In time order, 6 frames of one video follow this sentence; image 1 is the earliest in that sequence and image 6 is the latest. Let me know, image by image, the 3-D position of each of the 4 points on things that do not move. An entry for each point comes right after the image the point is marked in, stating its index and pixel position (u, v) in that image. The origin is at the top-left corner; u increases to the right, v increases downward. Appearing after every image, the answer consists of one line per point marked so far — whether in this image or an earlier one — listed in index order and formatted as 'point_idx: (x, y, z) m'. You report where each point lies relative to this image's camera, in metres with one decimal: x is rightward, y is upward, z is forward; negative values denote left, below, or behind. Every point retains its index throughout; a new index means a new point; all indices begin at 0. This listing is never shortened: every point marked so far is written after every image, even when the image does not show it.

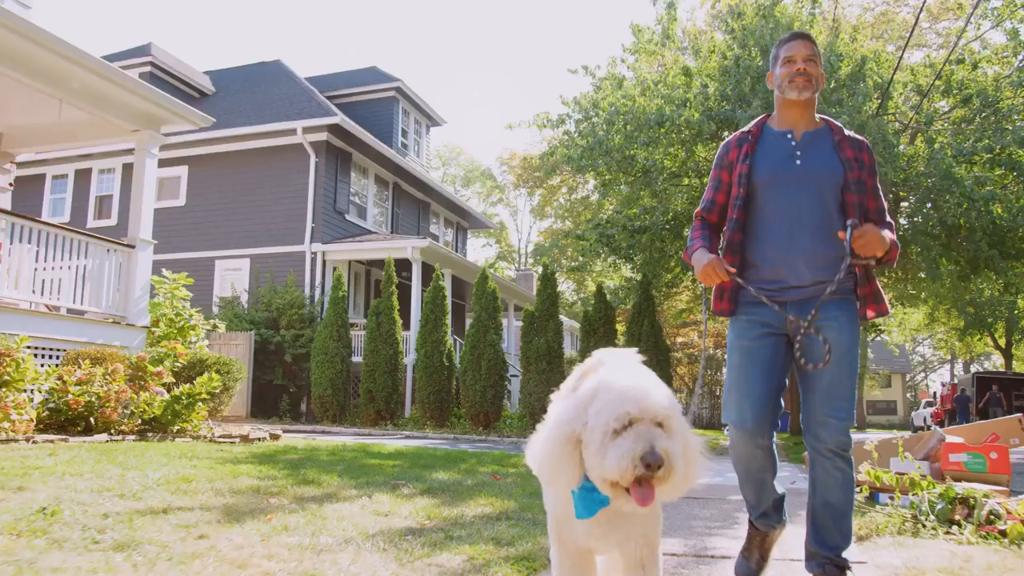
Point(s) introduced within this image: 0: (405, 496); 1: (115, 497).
0: (-0.7, -1.3, +5.0) m
1: (-2.1, -1.1, +4.1) m
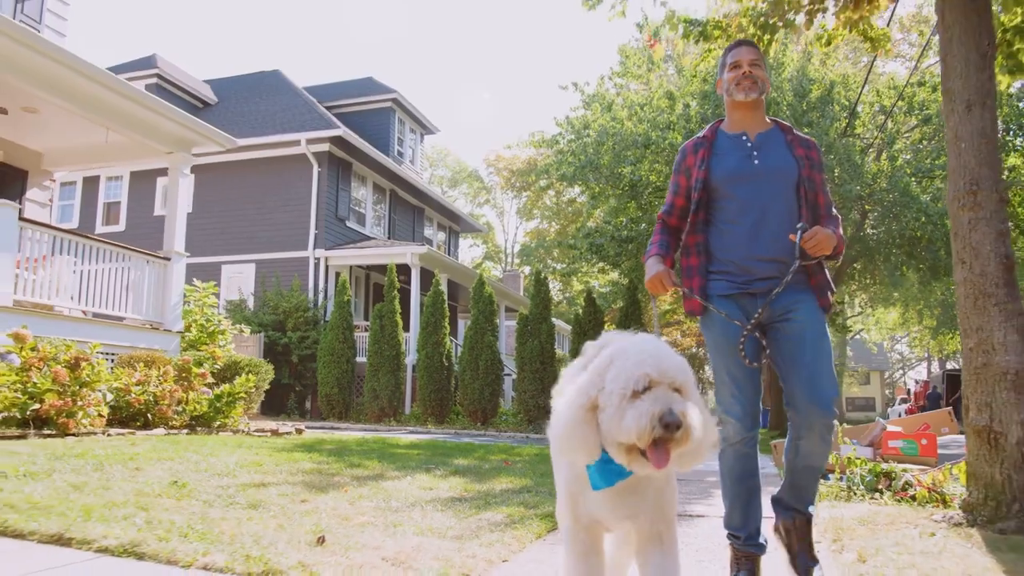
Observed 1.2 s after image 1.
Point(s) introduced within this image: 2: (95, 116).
0: (-0.6, -1.5, +6.1) m
1: (-1.9, -1.2, +5.1) m
2: (-5.5, +2.3, +10.4) m
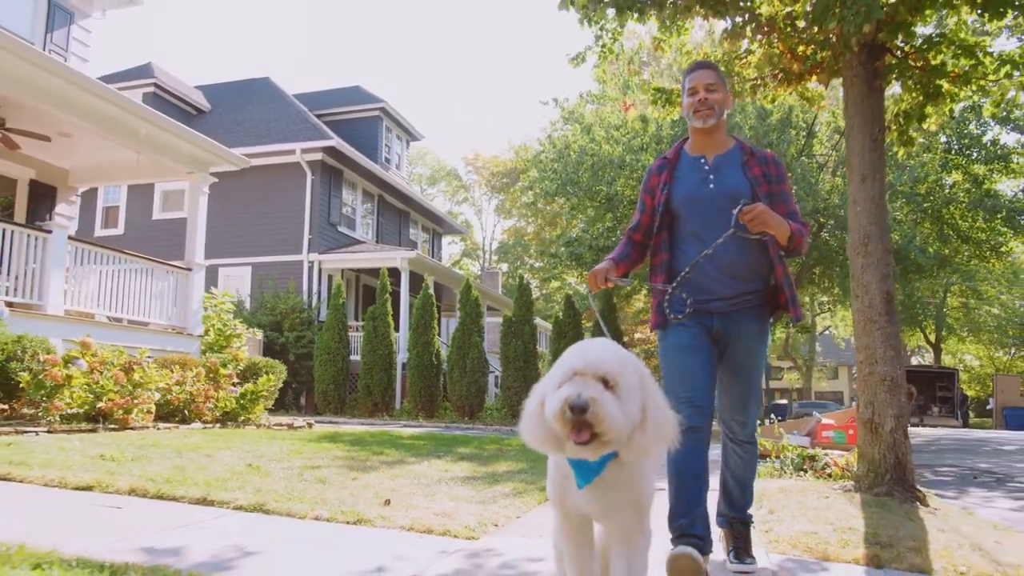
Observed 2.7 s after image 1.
0: (-0.6, -1.6, +7.3) m
1: (-1.9, -1.4, +6.3) m
2: (-5.7, +2.2, +11.5) m
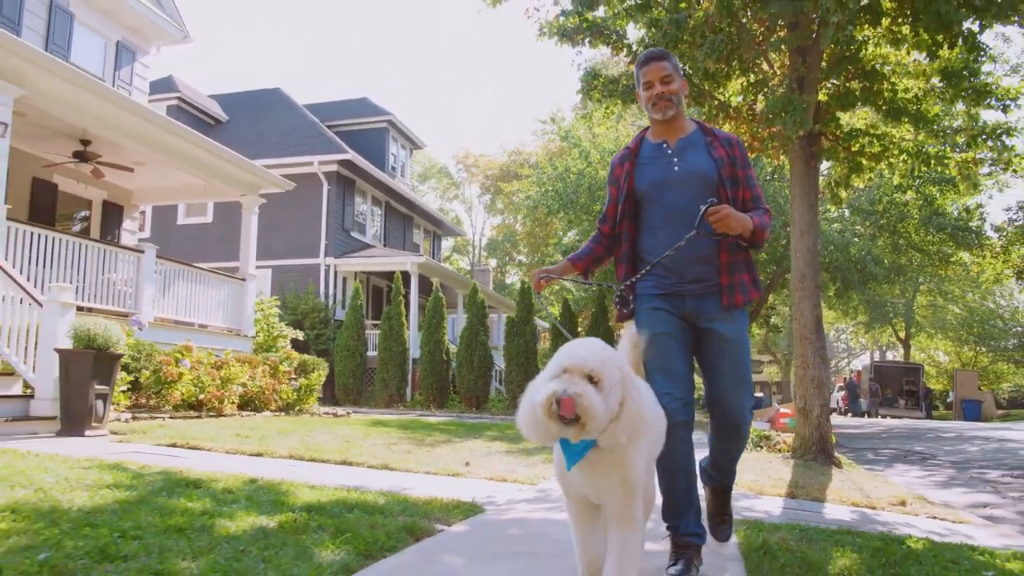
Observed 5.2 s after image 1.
0: (-0.3, -1.8, +9.3) m
1: (-1.6, -1.6, +8.2) m
2: (-5.5, +2.0, +13.3) m
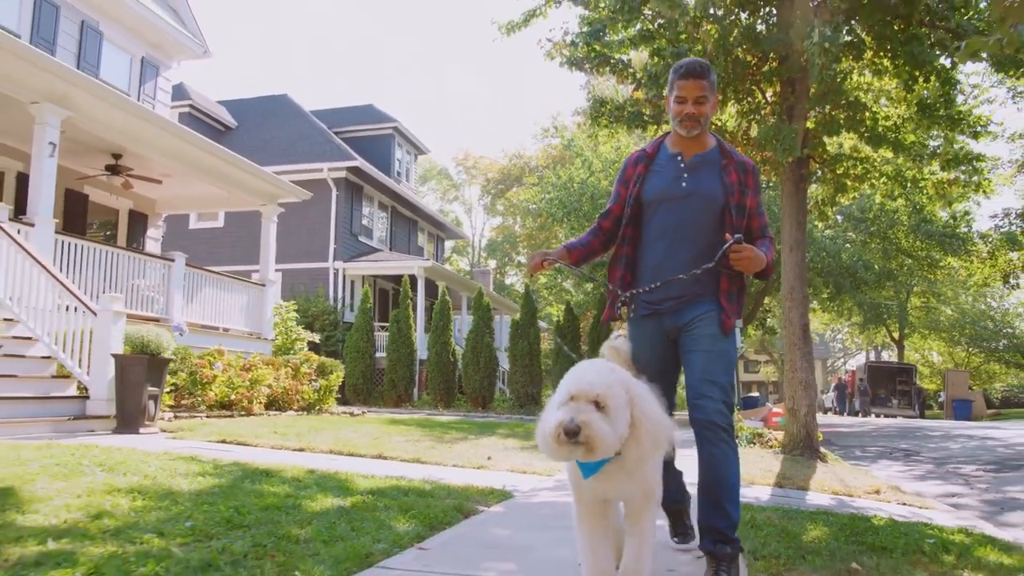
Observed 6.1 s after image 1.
0: (-0.2, -1.9, +10.0) m
1: (-1.5, -1.7, +8.9) m
2: (-5.3, +1.9, +14.0) m
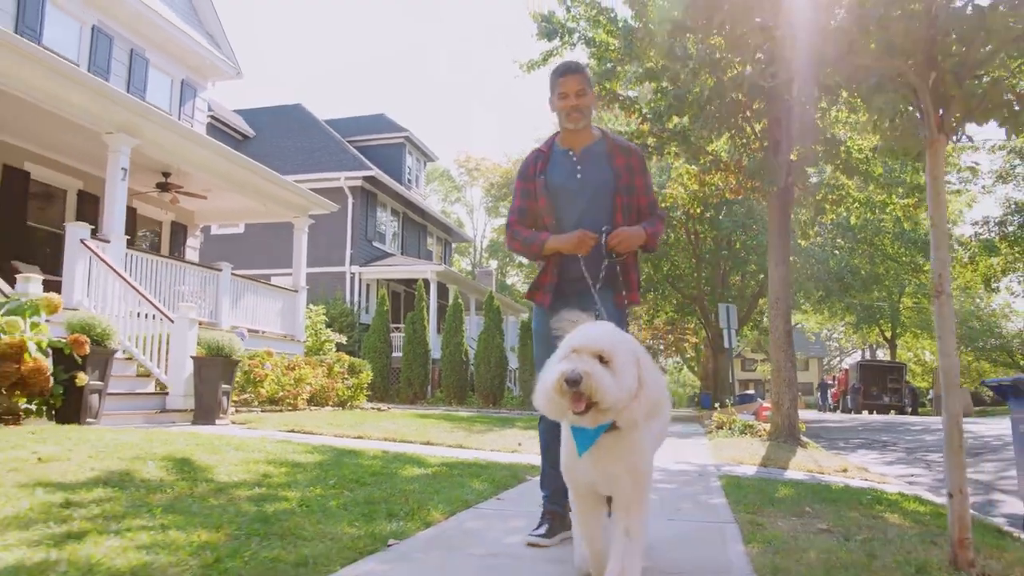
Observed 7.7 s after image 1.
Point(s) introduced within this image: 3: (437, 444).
0: (+0.1, -2.0, +11.2) m
1: (-1.2, -1.8, +10.1) m
2: (-5.1, +1.8, +15.2) m
3: (-0.8, -1.6, +7.9) m
